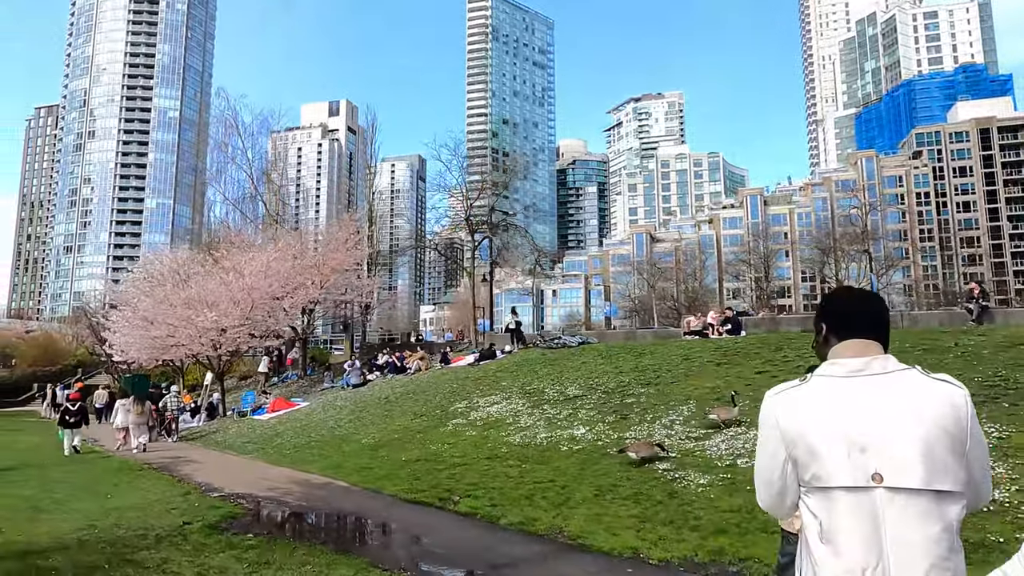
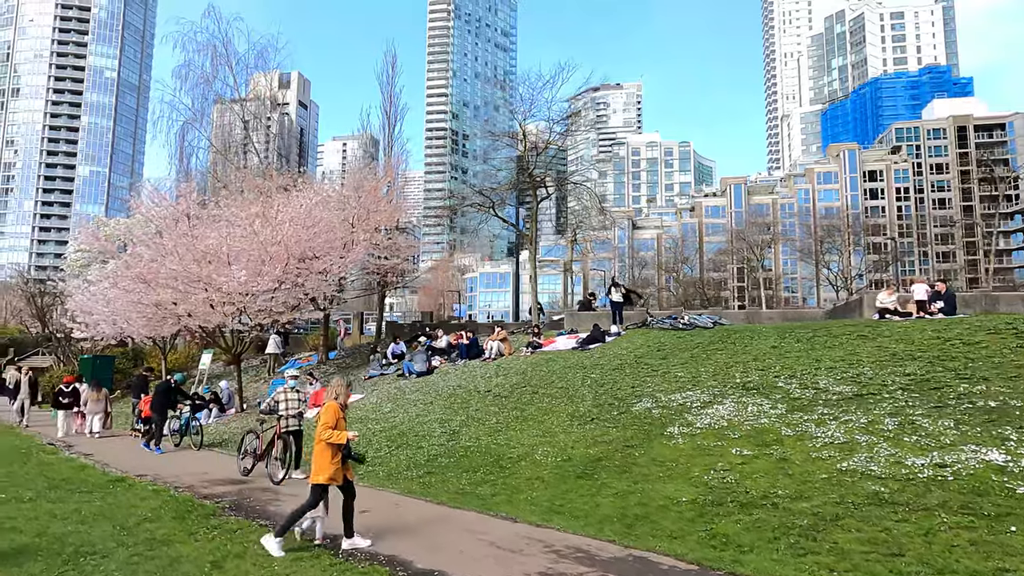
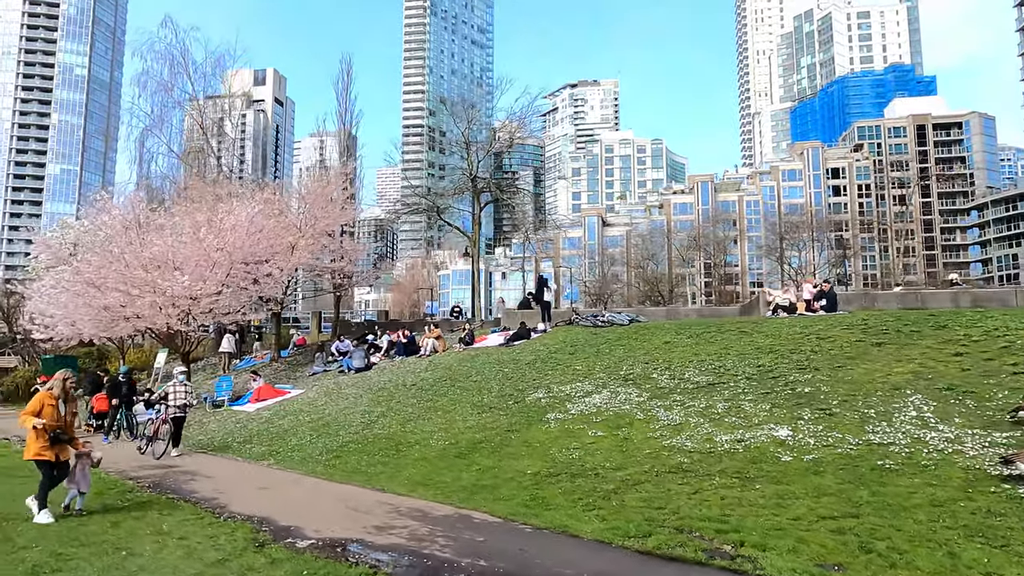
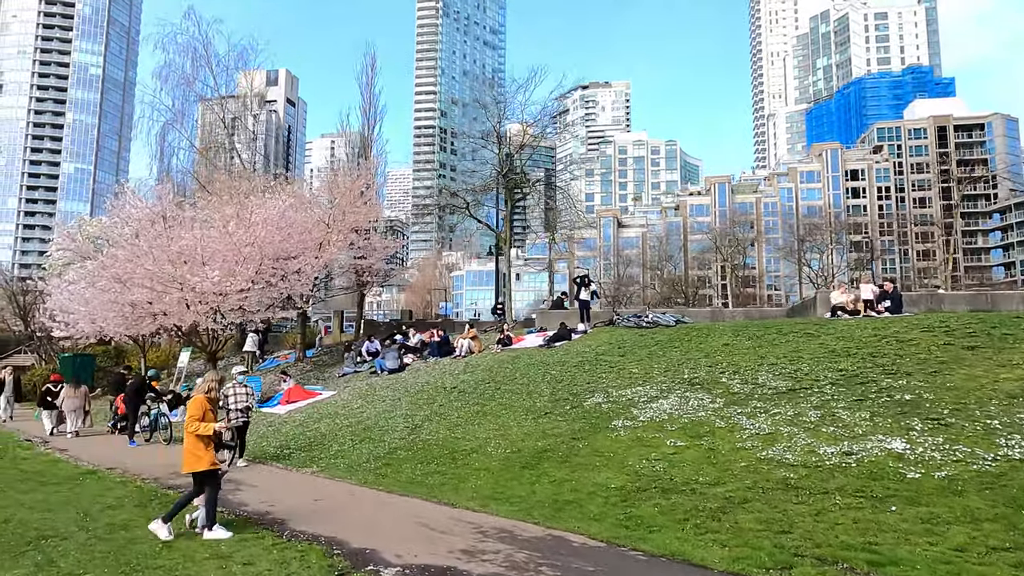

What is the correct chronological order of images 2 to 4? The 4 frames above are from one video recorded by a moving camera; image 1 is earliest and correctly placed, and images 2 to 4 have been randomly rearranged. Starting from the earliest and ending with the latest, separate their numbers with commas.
3, 4, 2
